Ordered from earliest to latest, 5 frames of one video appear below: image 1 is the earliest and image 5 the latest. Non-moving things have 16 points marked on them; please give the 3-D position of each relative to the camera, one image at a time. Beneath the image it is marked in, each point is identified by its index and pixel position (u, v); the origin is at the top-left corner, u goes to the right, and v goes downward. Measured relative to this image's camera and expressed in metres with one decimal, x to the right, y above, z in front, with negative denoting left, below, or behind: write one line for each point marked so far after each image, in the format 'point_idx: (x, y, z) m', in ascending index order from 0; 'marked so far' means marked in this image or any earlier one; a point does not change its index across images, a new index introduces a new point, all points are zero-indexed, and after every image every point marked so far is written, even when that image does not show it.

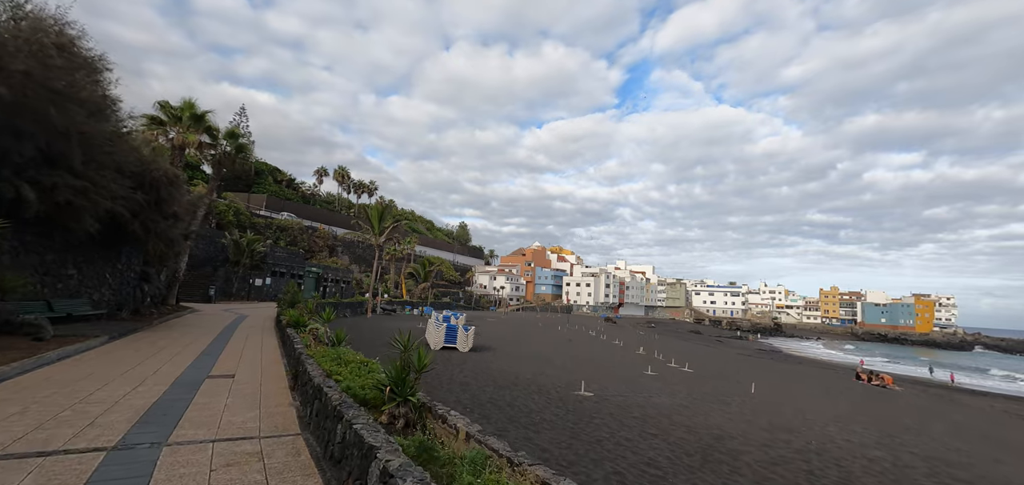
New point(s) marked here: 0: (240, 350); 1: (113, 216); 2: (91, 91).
0: (-7.9, -3.1, +12.1) m
1: (-13.6, +0.9, +14.2) m
2: (-12.9, +4.6, +12.7) m
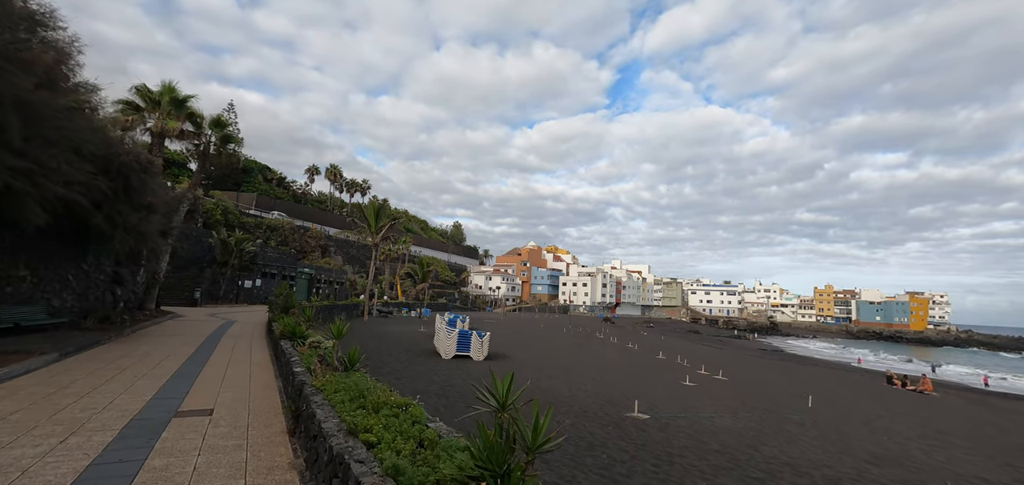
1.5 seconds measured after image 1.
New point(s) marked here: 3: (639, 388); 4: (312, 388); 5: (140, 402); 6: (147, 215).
0: (-6.9, -3.0, +9.9) m
1: (-12.6, +1.0, +11.8) m
2: (-11.8, +4.7, +10.3) m
3: (+4.7, -5.4, +15.4) m
4: (-2.7, -1.9, +5.6) m
5: (-6.1, -2.6, +6.9) m
6: (-13.4, +1.0, +15.3) m
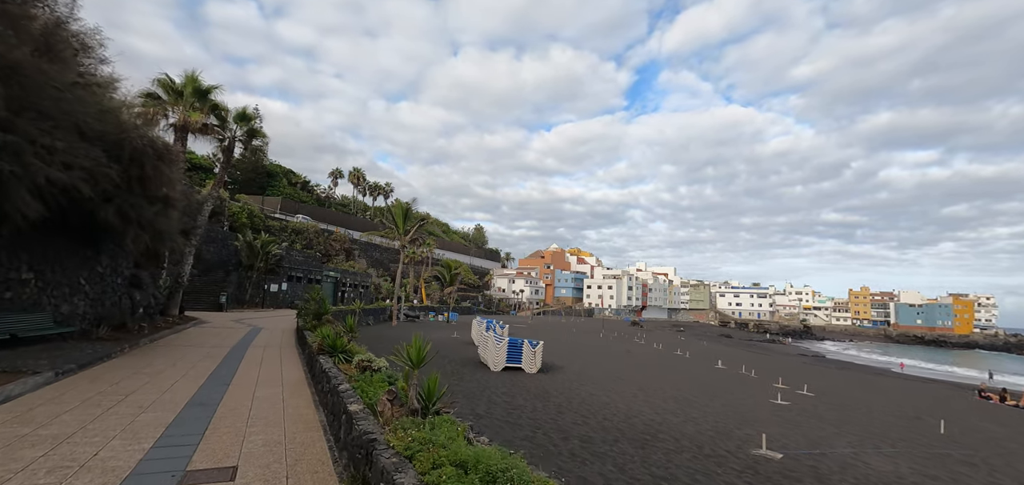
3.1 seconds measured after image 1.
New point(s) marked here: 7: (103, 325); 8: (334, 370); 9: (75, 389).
0: (-5.0, -2.8, +7.9) m
1: (-10.6, +1.1, +10.1) m
2: (-10.0, +4.8, +8.6) m
3: (+6.9, -5.1, +12.9) m
4: (-1.0, -1.7, +3.4) m
5: (-4.3, -2.5, +4.9) m
6: (-11.3, +1.1, +13.6) m
7: (-13.3, -2.7, +13.6) m
8: (-3.2, -2.3, +7.5) m
9: (-7.8, -2.6, +7.5) m
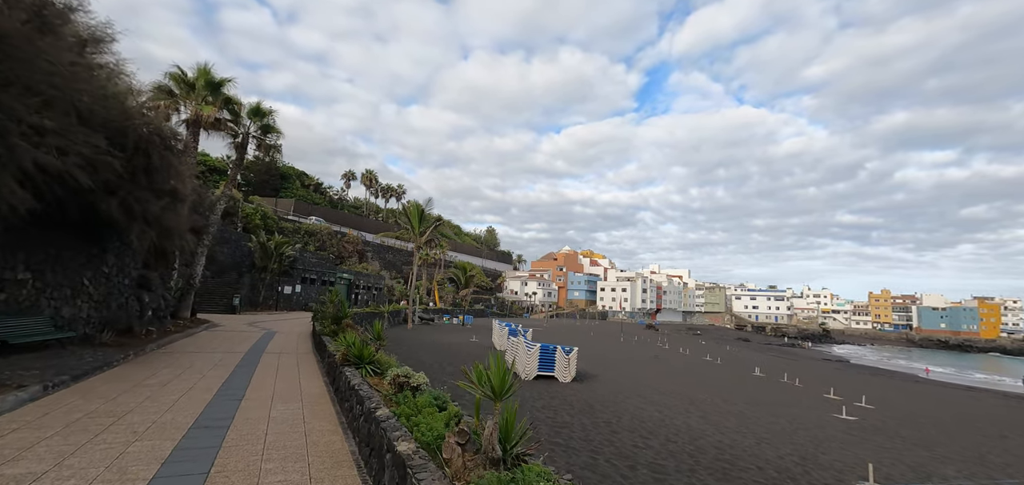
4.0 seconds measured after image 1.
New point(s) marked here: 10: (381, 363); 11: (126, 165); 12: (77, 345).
0: (-4.0, -2.7, +6.7) m
1: (-9.6, +1.2, +9.1) m
2: (-9.0, +4.9, +7.6) m
3: (+8.0, -5.0, +11.4) m
4: (-0.1, -1.6, +2.1) m
5: (-3.4, -2.3, +3.7) m
6: (-10.2, +1.2, +12.6) m
7: (-12.2, -2.6, +12.6) m
8: (-2.2, -2.1, +6.3) m
9: (-6.8, -2.5, +6.4) m
10: (-2.5, -2.3, +7.9) m
11: (-9.7, +2.0, +10.6) m
12: (-11.7, -2.8, +11.3) m
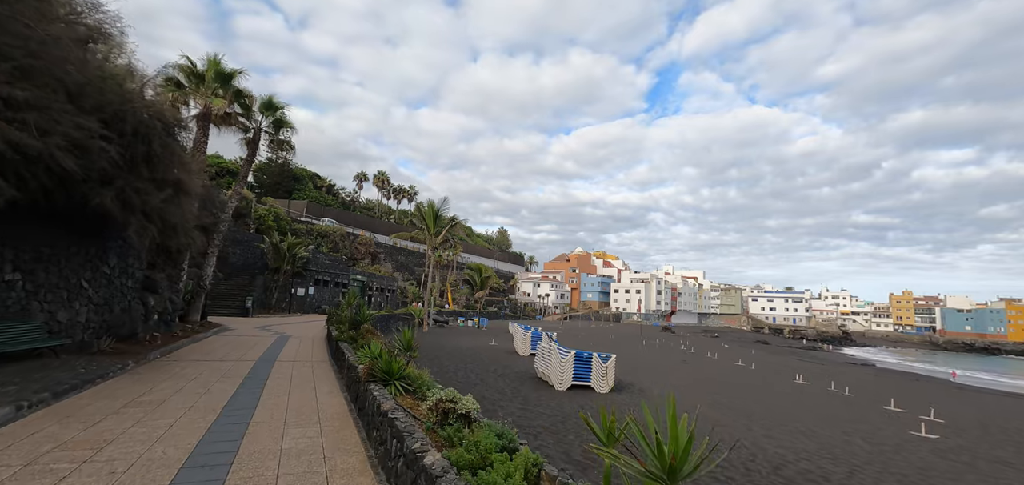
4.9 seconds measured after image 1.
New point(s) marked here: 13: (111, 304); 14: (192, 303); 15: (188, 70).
0: (-3.1, -2.6, +5.5) m
1: (-8.7, +1.3, +8.0) m
2: (-8.2, +5.0, +6.5) m
3: (+8.9, -4.9, +9.9) m
4: (+0.6, -1.4, +0.8) m
5: (-2.6, -2.2, +2.4) m
6: (-9.2, +1.2, +11.5) m
7: (-11.2, -2.6, +11.6) m
8: (-1.4, -2.0, +5.0) m
9: (-6.0, -2.4, +5.2) m
10: (-1.6, -2.2, +6.7) m
11: (-8.8, +2.0, +9.5) m
12: (-10.8, -2.7, +10.2) m
13: (-11.4, -1.7, +11.9) m
14: (-13.8, -2.6, +18.1) m
15: (-14.8, +7.9, +19.1) m
